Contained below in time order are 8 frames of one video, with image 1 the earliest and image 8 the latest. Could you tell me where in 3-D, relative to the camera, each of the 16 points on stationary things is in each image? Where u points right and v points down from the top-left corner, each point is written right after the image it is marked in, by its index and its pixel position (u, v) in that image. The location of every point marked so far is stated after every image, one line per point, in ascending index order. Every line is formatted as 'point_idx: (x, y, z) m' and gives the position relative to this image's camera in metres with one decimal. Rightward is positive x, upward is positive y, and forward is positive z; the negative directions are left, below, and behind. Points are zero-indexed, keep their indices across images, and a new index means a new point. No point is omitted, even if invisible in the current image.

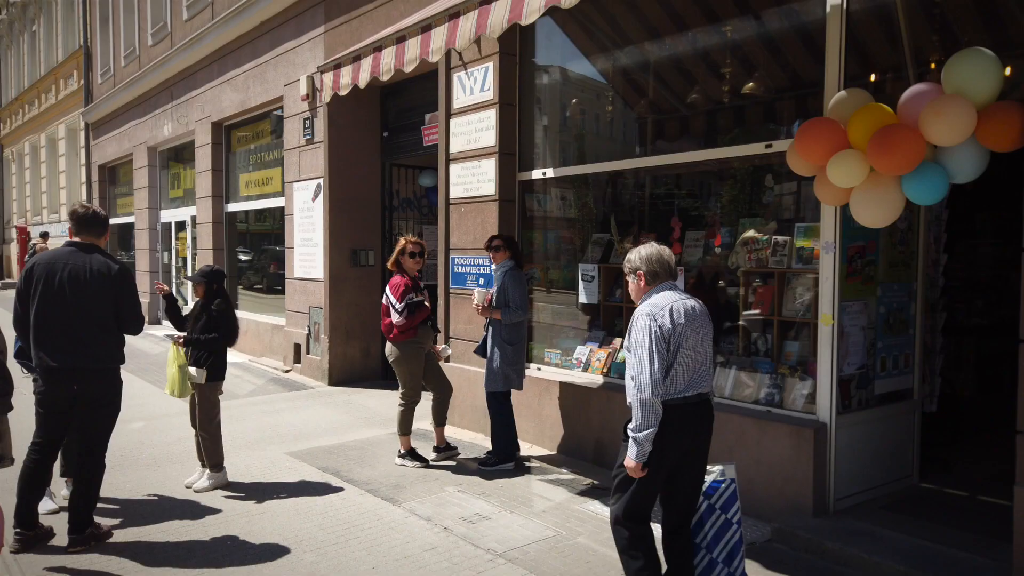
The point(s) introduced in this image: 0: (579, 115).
0: (+0.6, +1.4, +6.3) m
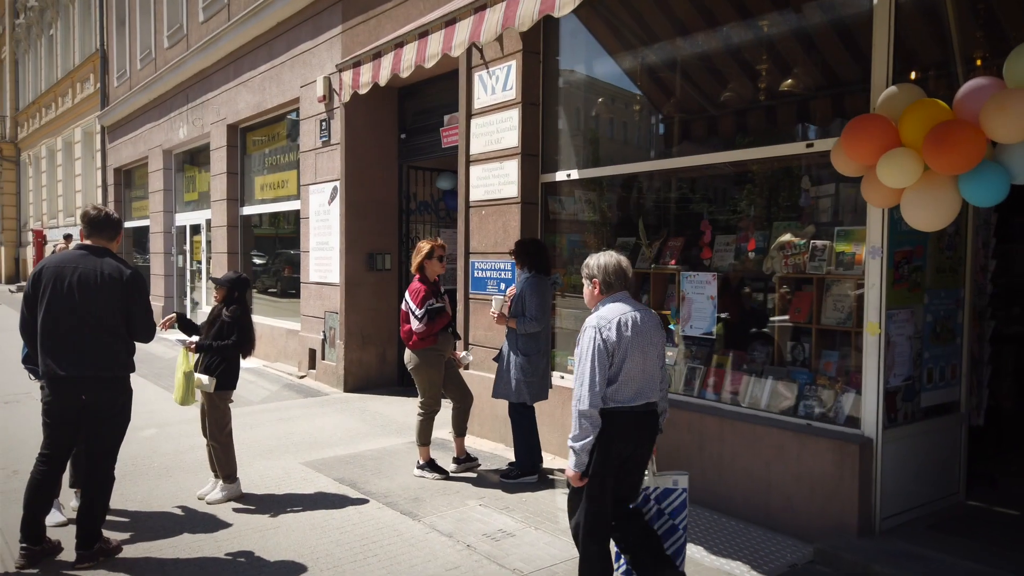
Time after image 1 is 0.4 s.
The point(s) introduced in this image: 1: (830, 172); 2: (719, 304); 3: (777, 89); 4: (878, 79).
0: (+0.7, +1.4, +6.1) m
1: (+1.9, +0.7, +4.6) m
2: (+1.4, -0.1, +5.3) m
3: (+1.8, +1.3, +5.0) m
4: (+2.1, +1.2, +4.3) m
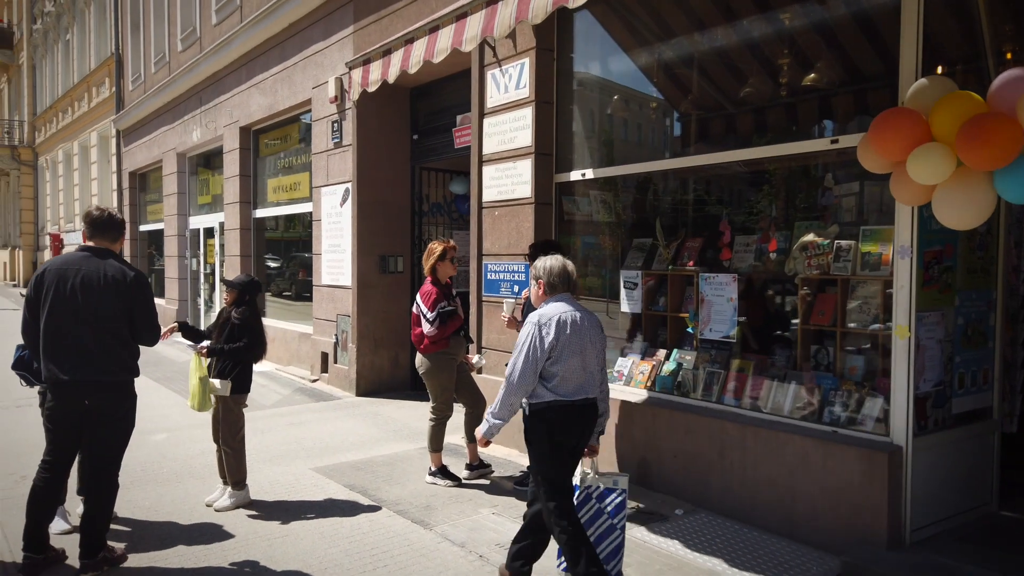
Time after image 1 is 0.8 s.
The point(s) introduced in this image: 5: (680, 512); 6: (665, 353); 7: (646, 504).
0: (+0.8, +1.4, +5.9) m
1: (+2.0, +0.7, +4.4) m
2: (+1.5, -0.1, +5.1) m
3: (+1.8, +1.3, +4.9) m
4: (+2.2, +1.2, +4.2) m
5: (+1.0, -1.4, +4.7) m
6: (+1.1, -0.5, +5.6) m
7: (+0.9, -1.4, +4.8) m
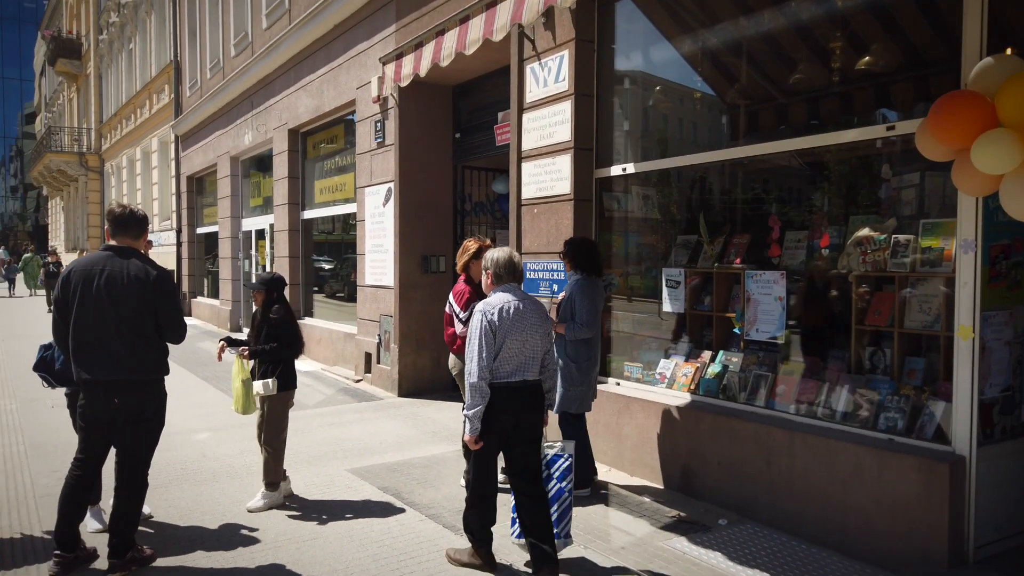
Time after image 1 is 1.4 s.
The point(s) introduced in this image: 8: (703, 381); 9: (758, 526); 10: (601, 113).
0: (+1.1, +1.4, +5.7) m
1: (+2.2, +0.7, +4.1) m
2: (+1.8, -0.1, +4.8) m
3: (+2.0, +1.3, +4.6) m
4: (+2.3, +1.2, +3.8) m
5: (+1.2, -1.4, +4.4) m
6: (+1.4, -0.5, +5.3) m
7: (+1.1, -1.4, +4.6) m
8: (+1.3, -0.6, +5.2) m
9: (+1.4, -1.4, +4.4) m
10: (+0.7, +1.4, +6.0) m
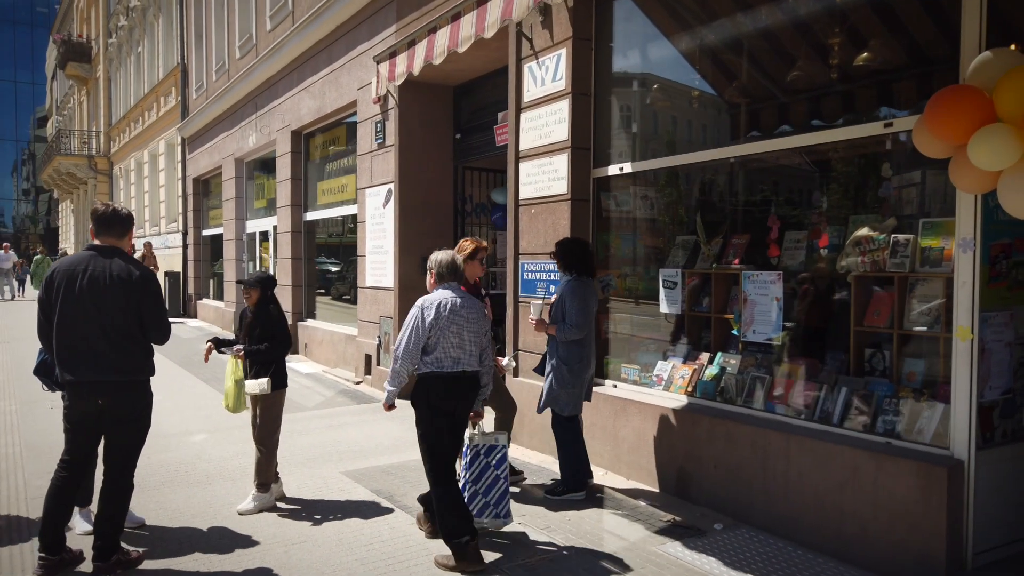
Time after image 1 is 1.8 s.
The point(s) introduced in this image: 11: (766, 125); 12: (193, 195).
0: (+1.1, +1.4, +5.6) m
1: (+2.1, +0.7, +4.0) m
2: (+1.7, -0.1, +4.7) m
3: (+2.0, +1.3, +4.5) m
4: (+2.3, +1.2, +3.8) m
5: (+1.2, -1.4, +4.4) m
6: (+1.4, -0.5, +5.2) m
7: (+1.0, -1.4, +4.5) m
8: (+1.3, -0.6, +5.1) m
9: (+1.4, -1.4, +4.3) m
10: (+0.7, +1.4, +5.9) m
11: (+1.6, +1.1, +4.9) m
12: (-7.5, +2.2, +17.8) m
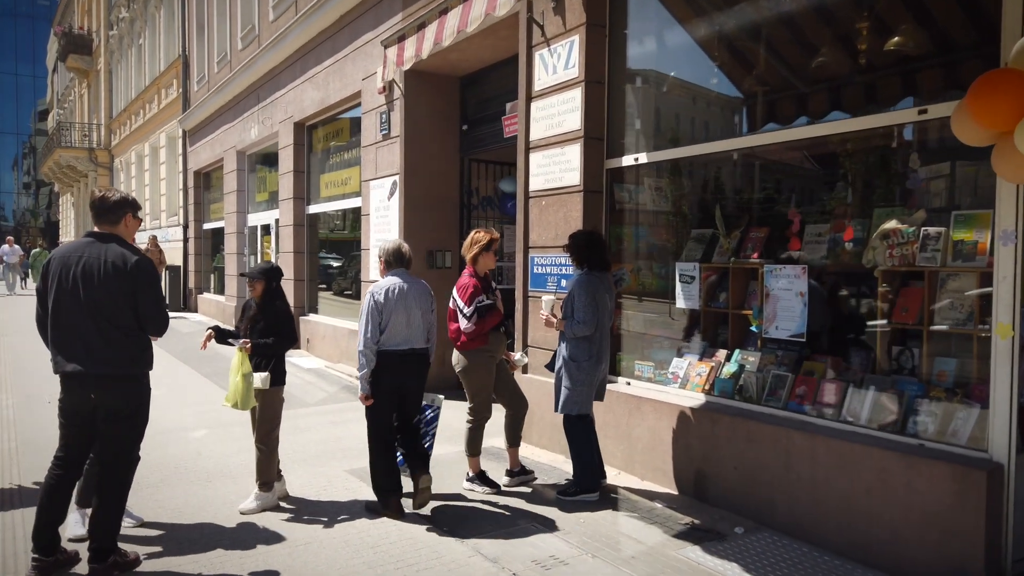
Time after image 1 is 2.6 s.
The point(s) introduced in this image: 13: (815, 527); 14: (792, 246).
0: (+1.2, +1.4, +5.5) m
1: (+2.2, +0.7, +3.9) m
2: (+1.8, -0.1, +4.6) m
3: (+2.1, +1.3, +4.3) m
4: (+2.3, +1.2, +3.6) m
5: (+1.3, -1.3, +4.2) m
6: (+1.4, -0.4, +5.1) m
7: (+1.1, -1.3, +4.4) m
8: (+1.4, -0.6, +5.0) m
9: (+1.5, -1.4, +4.2) m
10: (+0.8, +1.4, +5.7) m
11: (+1.7, +1.1, +4.7) m
12: (-7.4, +2.3, +17.6) m
13: (+1.6, -1.3, +4.0) m
14: (+1.7, +0.3, +4.7) m
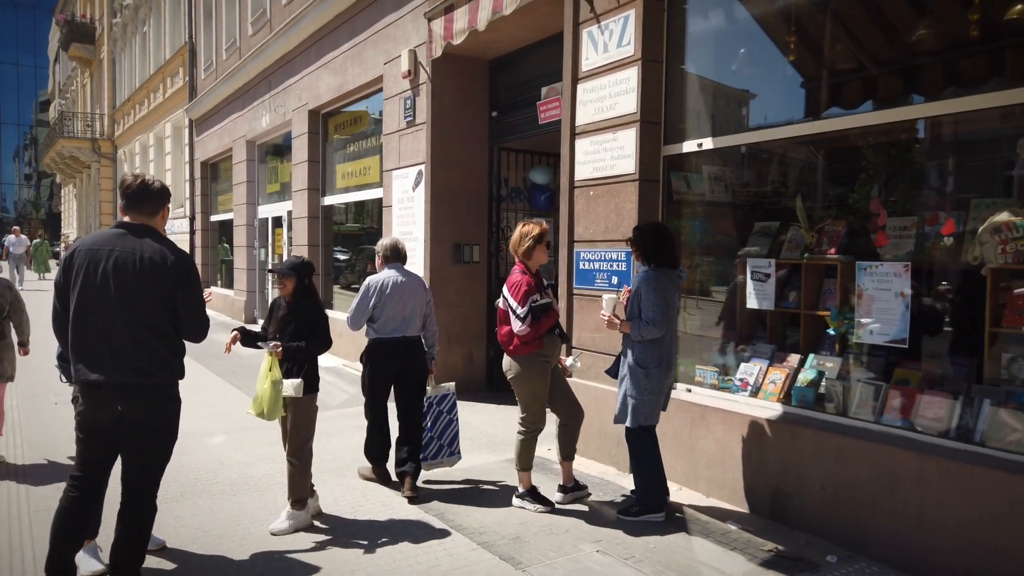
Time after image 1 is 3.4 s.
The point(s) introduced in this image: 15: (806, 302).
0: (+1.5, +1.4, +5.0) m
1: (+2.5, +0.7, +3.4) m
2: (+2.1, -0.1, +4.1) m
3: (+2.4, +1.3, +3.8) m
4: (+2.7, +1.2, +3.1) m
5: (+1.6, -1.3, +3.8) m
6: (+1.8, -0.4, +4.6) m
7: (+1.4, -1.3, +3.9) m
8: (+1.7, -0.6, +4.5) m
9: (+1.8, -1.4, +3.7) m
10: (+1.1, +1.4, +5.3) m
11: (+2.0, +1.1, +4.3) m
12: (-7.1, +2.5, +17.2) m
13: (+1.9, -1.3, +3.6) m
14: (+2.1, +0.3, +4.3) m
15: (+1.8, -0.1, +4.6) m
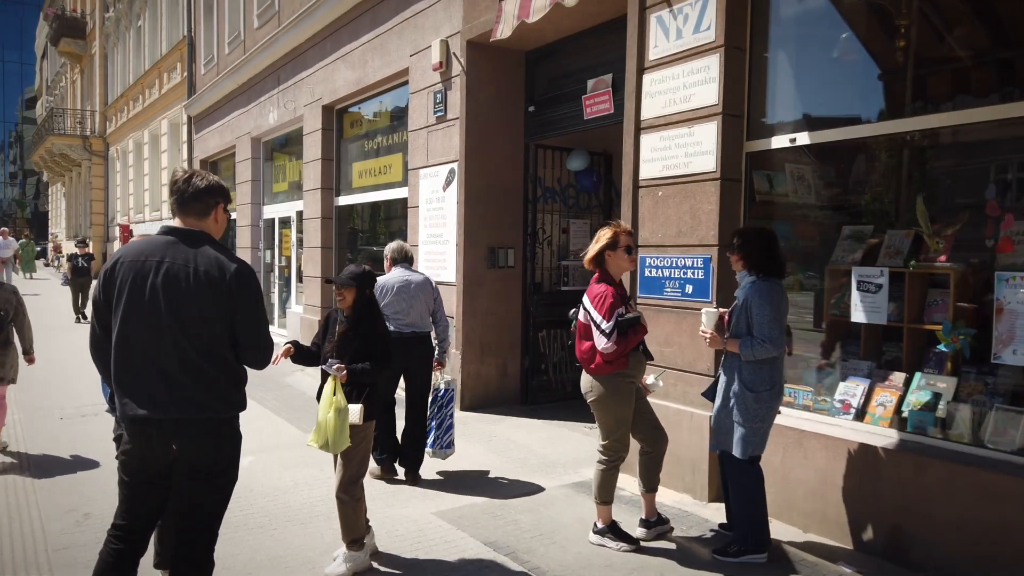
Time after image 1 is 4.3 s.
0: (+1.9, +1.4, +4.5) m
1: (+3.0, +0.7, +3.0) m
2: (+2.5, -0.1, +3.7) m
3: (+2.9, +1.3, +3.4) m
4: (+3.1, +1.1, +2.7) m
5: (+2.0, -1.4, +3.3) m
6: (+2.2, -0.5, +4.2) m
7: (+1.8, -1.4, +3.5) m
8: (+2.1, -0.7, +4.1) m
9: (+2.2, -1.4, +3.3) m
10: (+1.5, +1.4, +4.8) m
11: (+2.5, +1.0, +3.8) m
12: (-6.8, +2.4, +16.6) m
13: (+2.4, -1.3, +3.1) m
14: (+2.5, +0.2, +3.8) m
15: (+2.2, -0.1, +4.2) m
